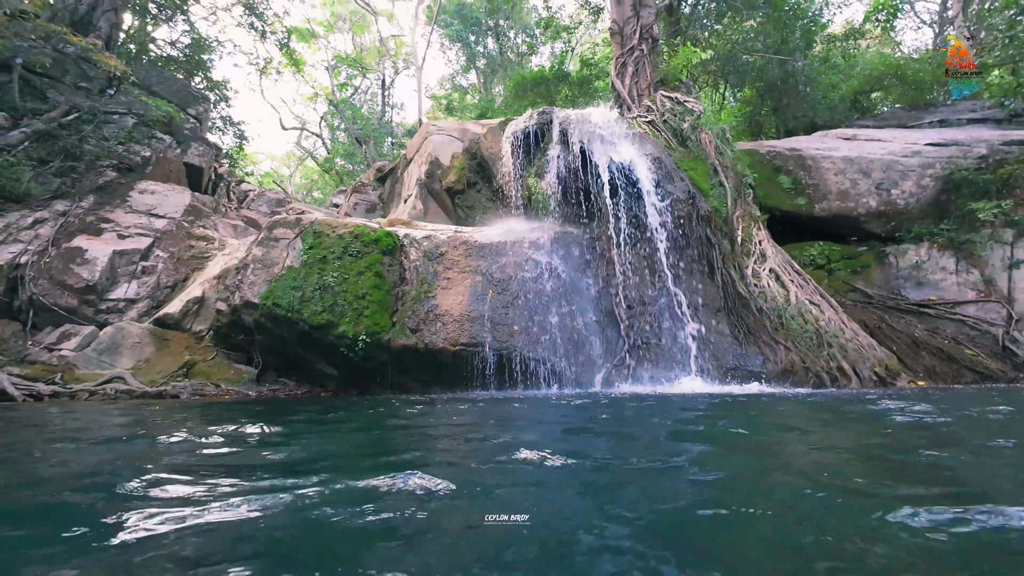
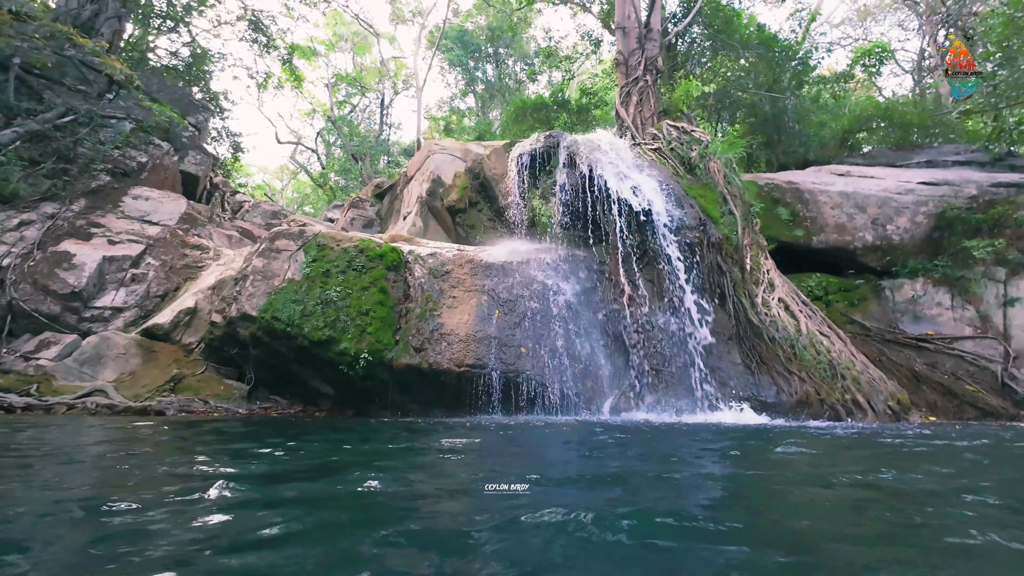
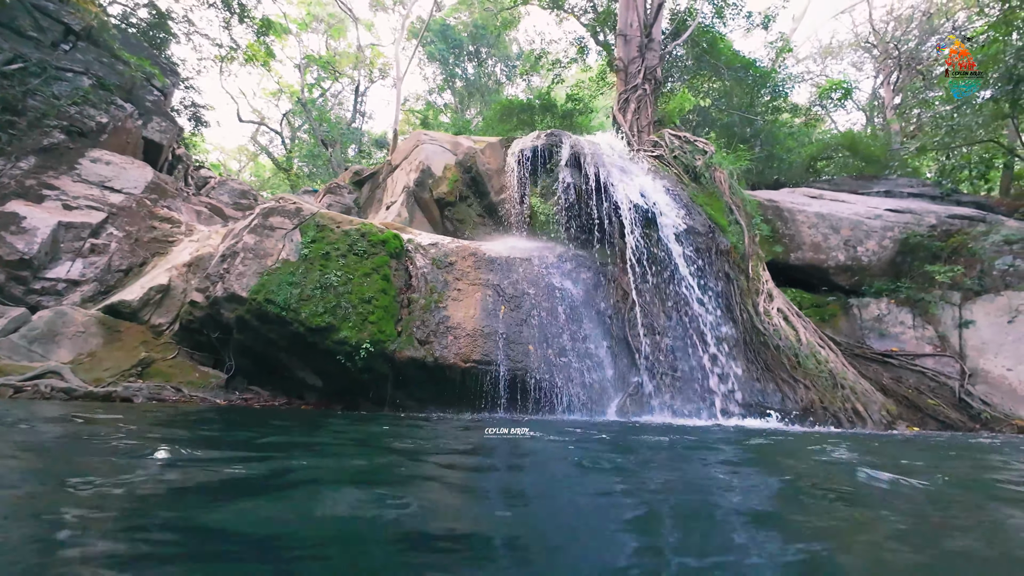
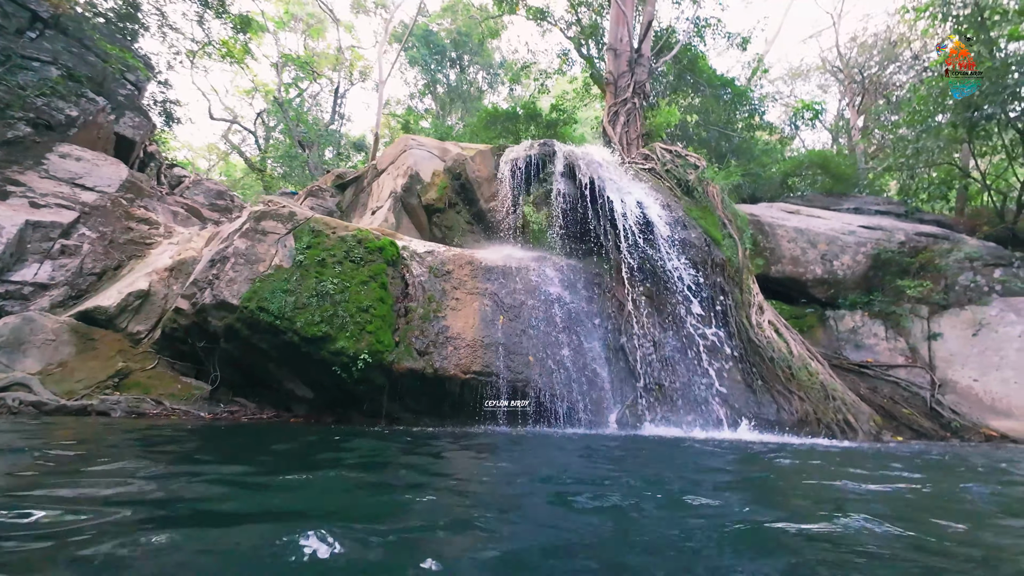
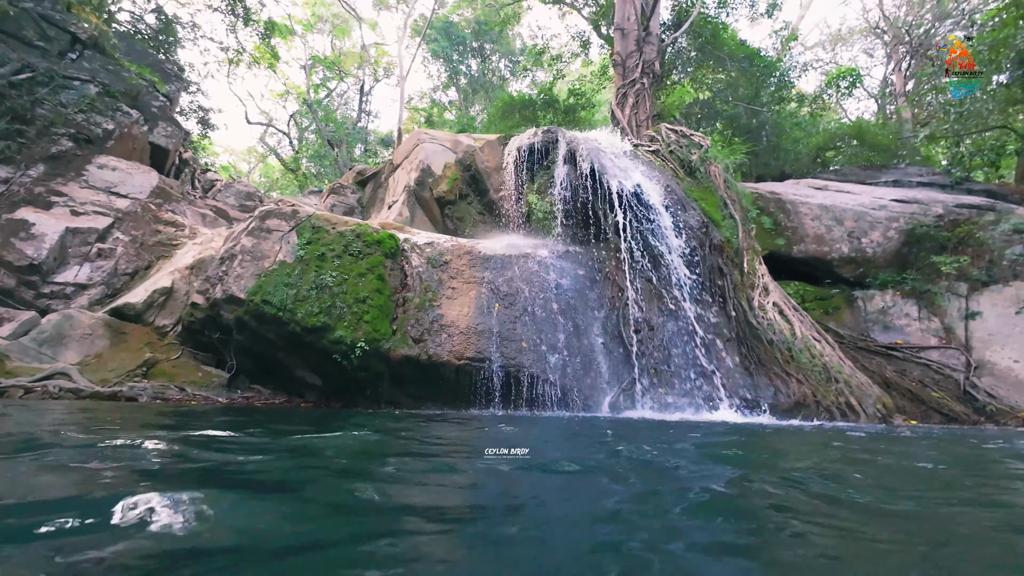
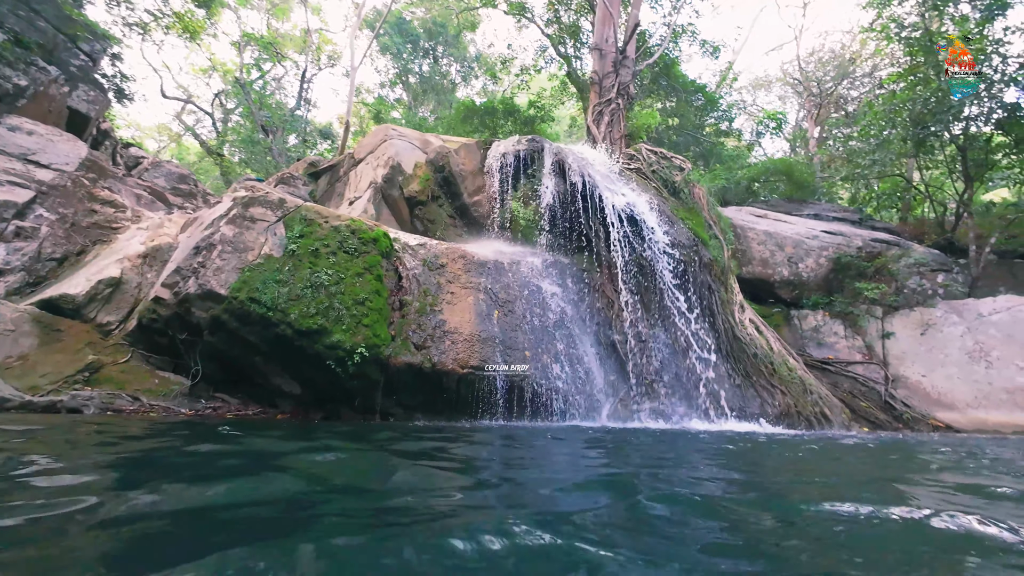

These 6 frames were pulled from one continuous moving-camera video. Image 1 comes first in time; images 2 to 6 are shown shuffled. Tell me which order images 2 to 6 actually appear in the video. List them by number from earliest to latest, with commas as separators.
2, 5, 3, 4, 6
